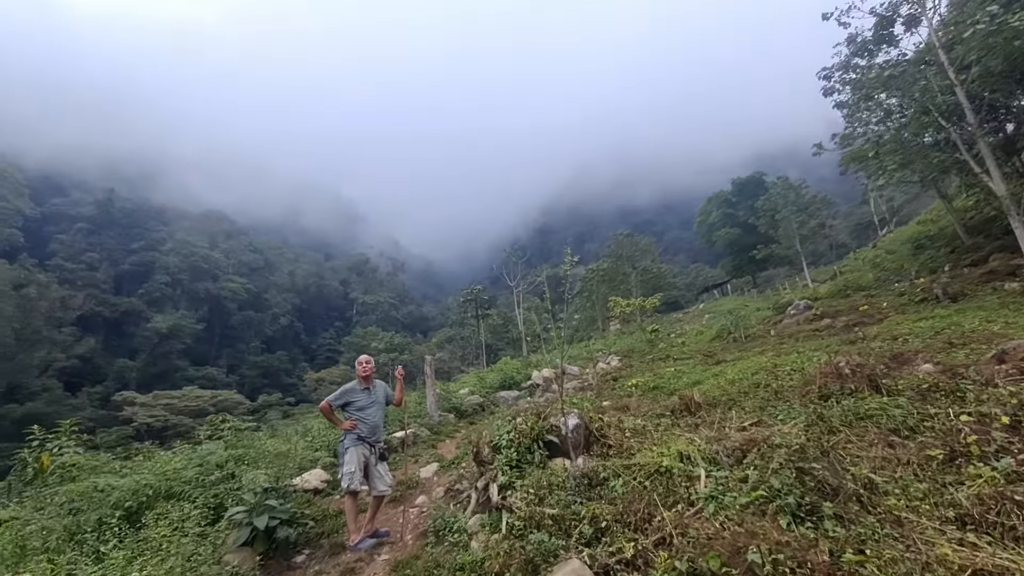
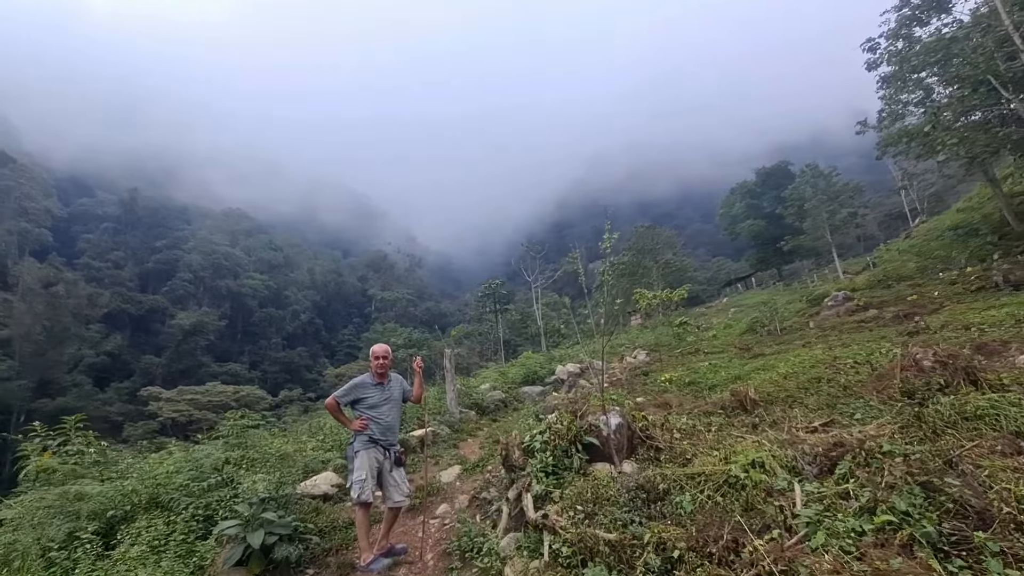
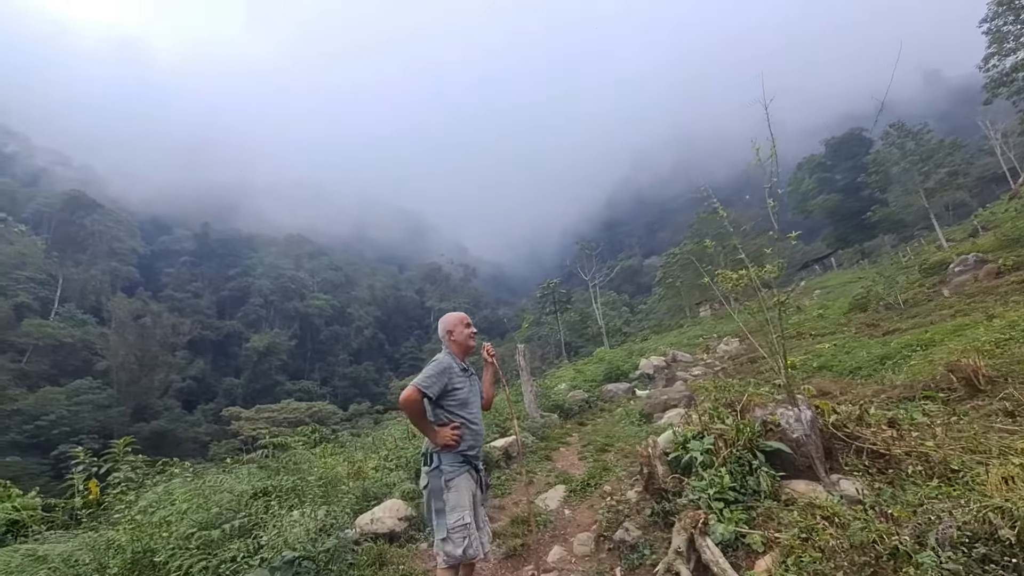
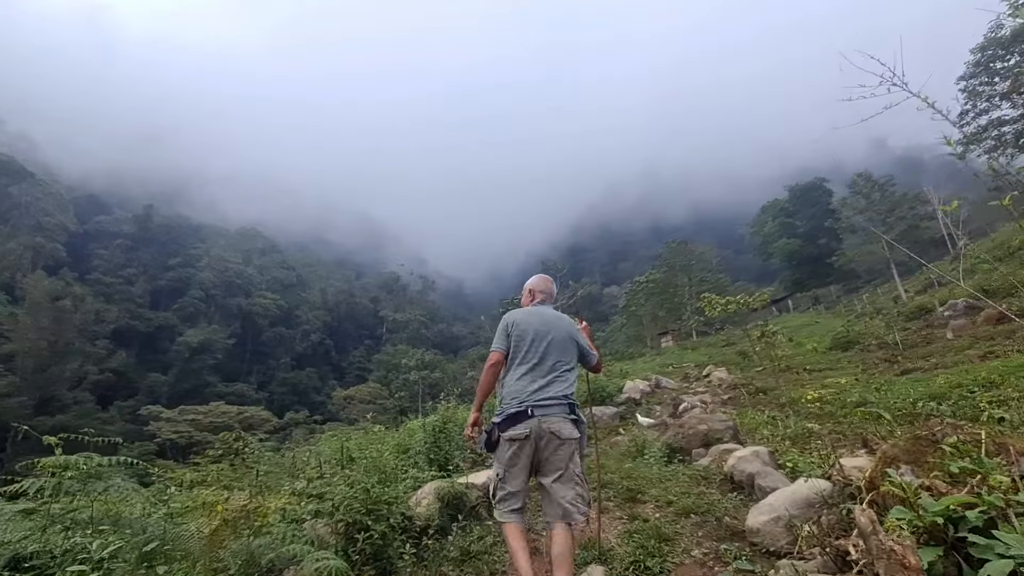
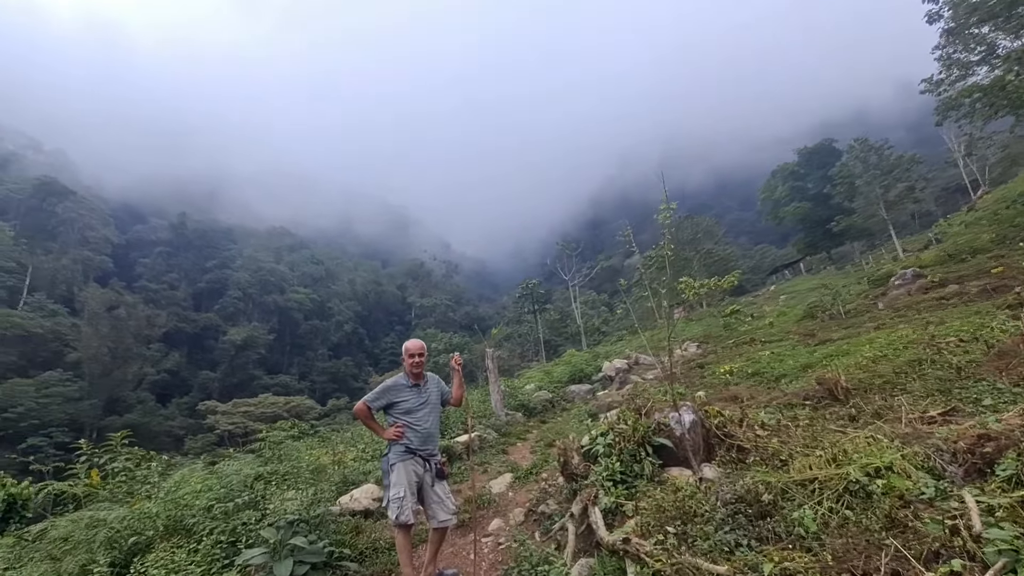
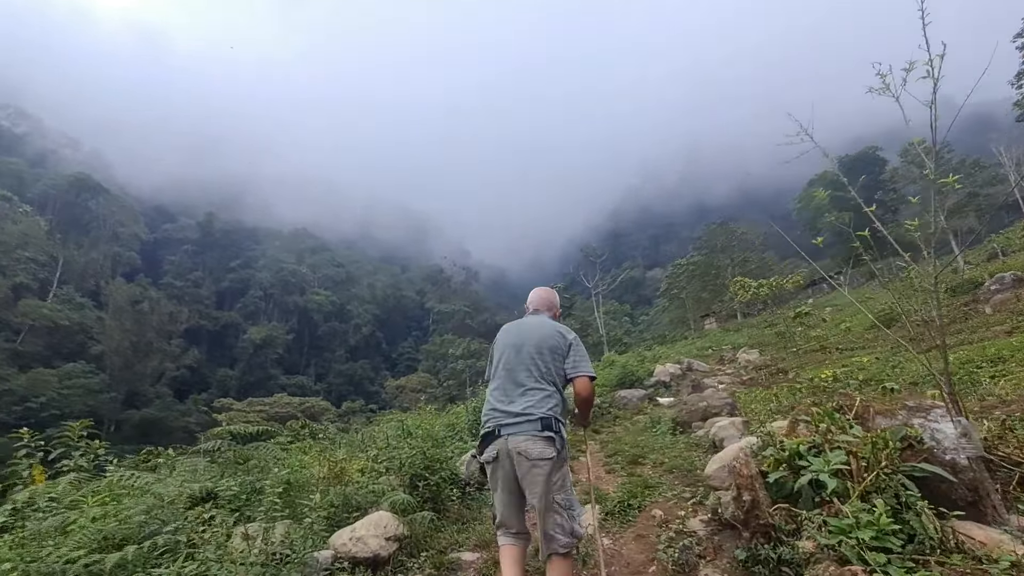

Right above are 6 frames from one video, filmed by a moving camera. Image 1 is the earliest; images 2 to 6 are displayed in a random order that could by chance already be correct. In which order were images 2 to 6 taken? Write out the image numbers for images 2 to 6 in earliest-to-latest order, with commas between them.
2, 5, 3, 6, 4
